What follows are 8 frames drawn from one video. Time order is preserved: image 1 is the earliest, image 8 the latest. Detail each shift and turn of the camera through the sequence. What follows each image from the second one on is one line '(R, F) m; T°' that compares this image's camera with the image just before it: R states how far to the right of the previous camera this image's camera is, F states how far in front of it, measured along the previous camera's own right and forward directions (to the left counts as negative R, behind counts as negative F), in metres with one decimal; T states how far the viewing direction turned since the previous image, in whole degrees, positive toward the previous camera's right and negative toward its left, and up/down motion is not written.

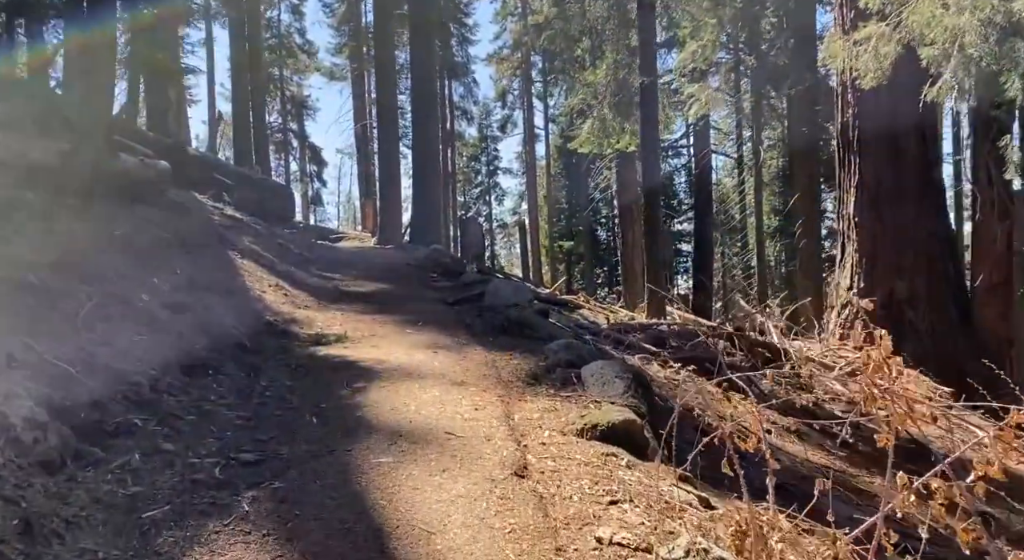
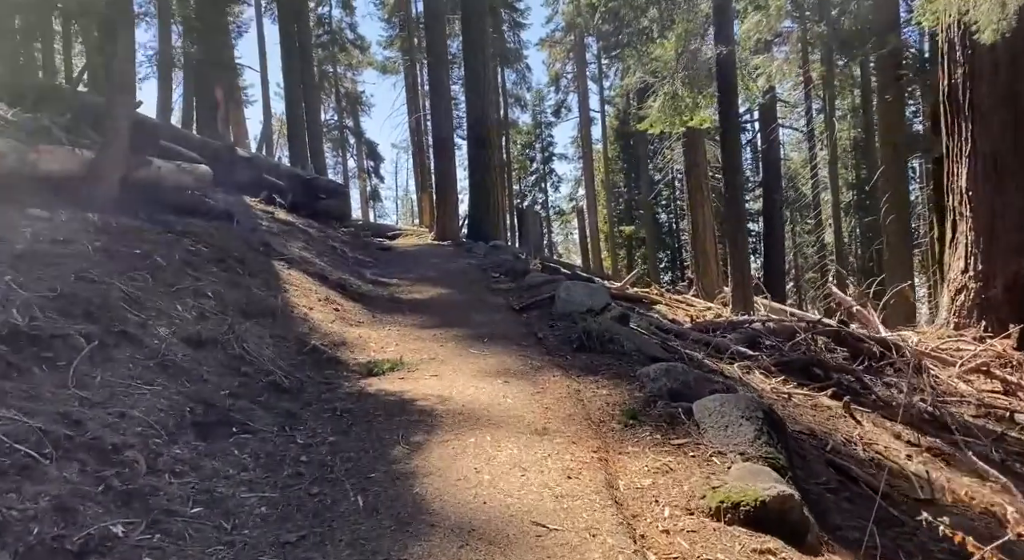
(-0.1, +1.0) m; -4°
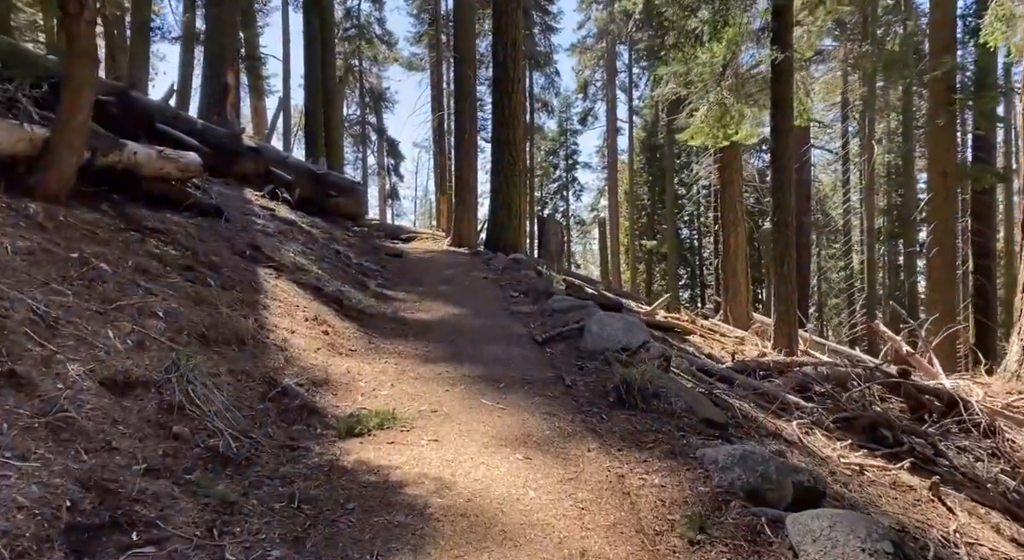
(-0.1, +1.1) m; -1°
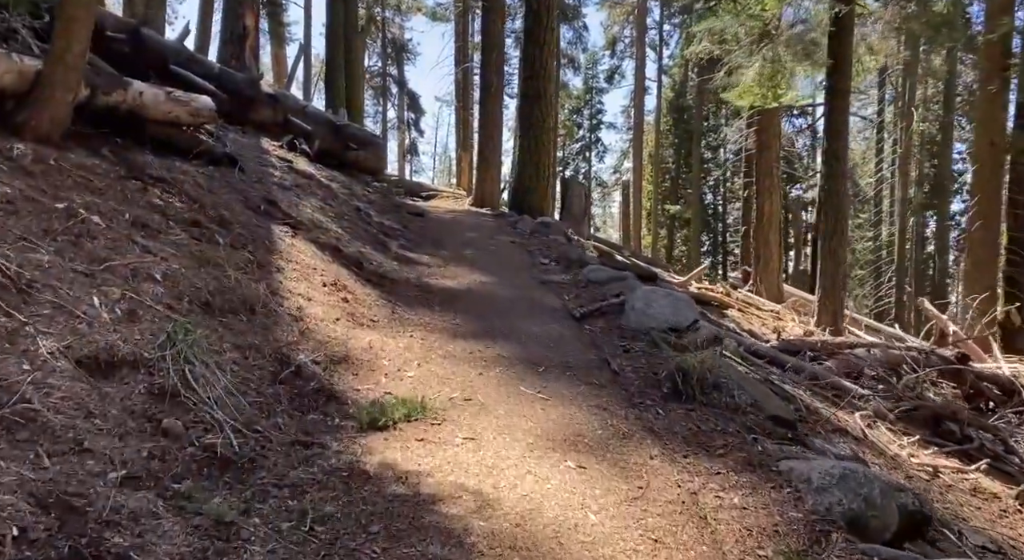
(-0.1, +0.6) m; -1°
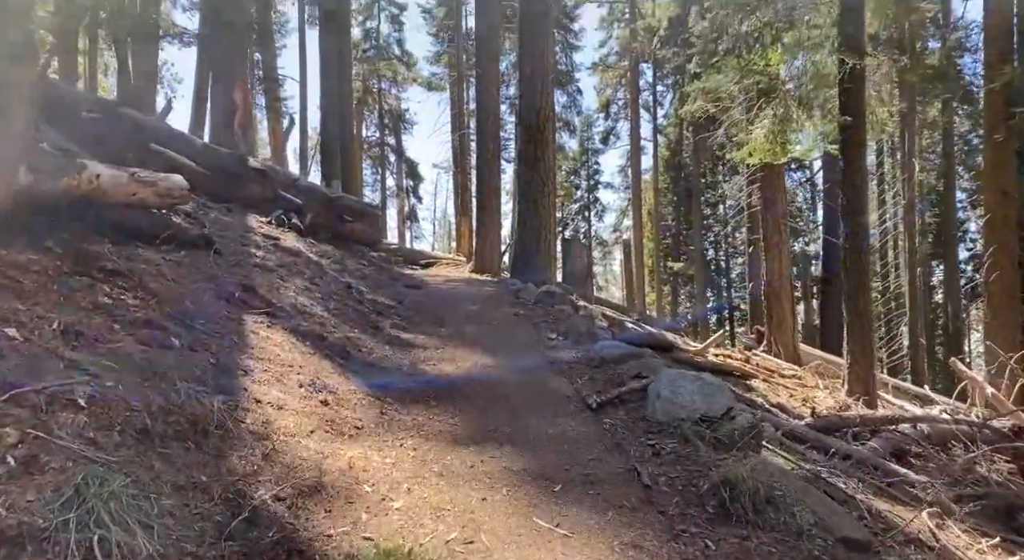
(0.0, +0.7) m; 0°
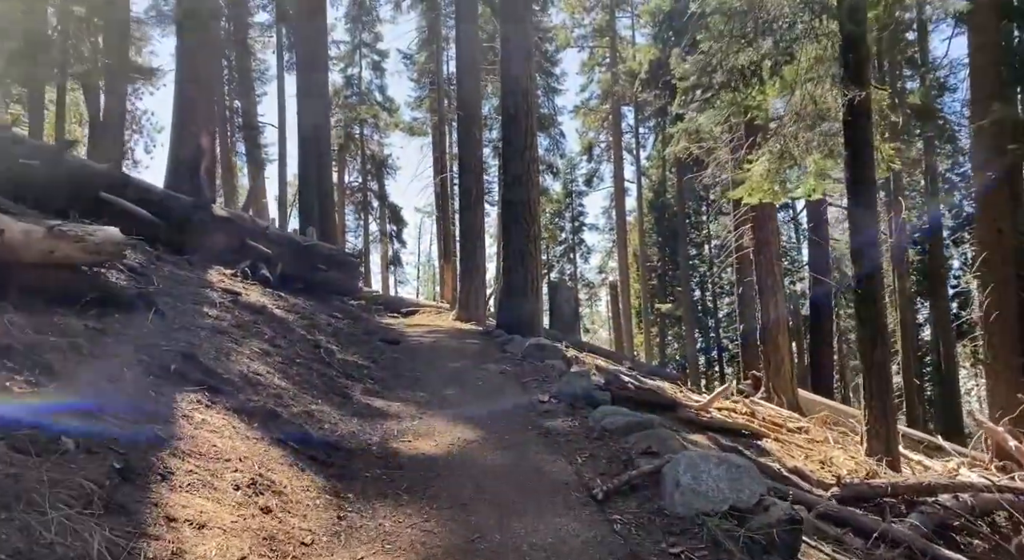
(0.0, +0.9) m; +1°
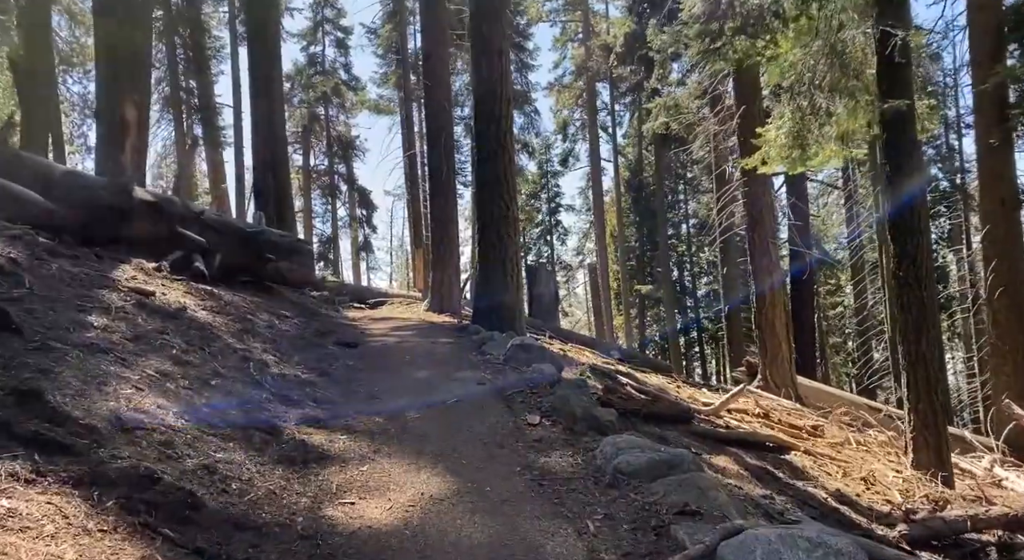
(0.0, +1.6) m; +2°
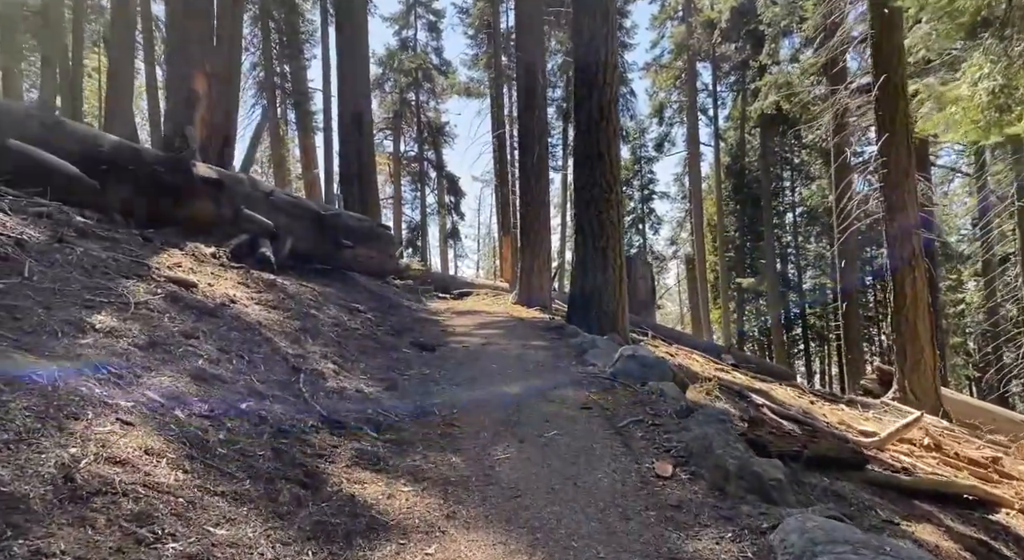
(-0.2, +1.5) m; -6°
